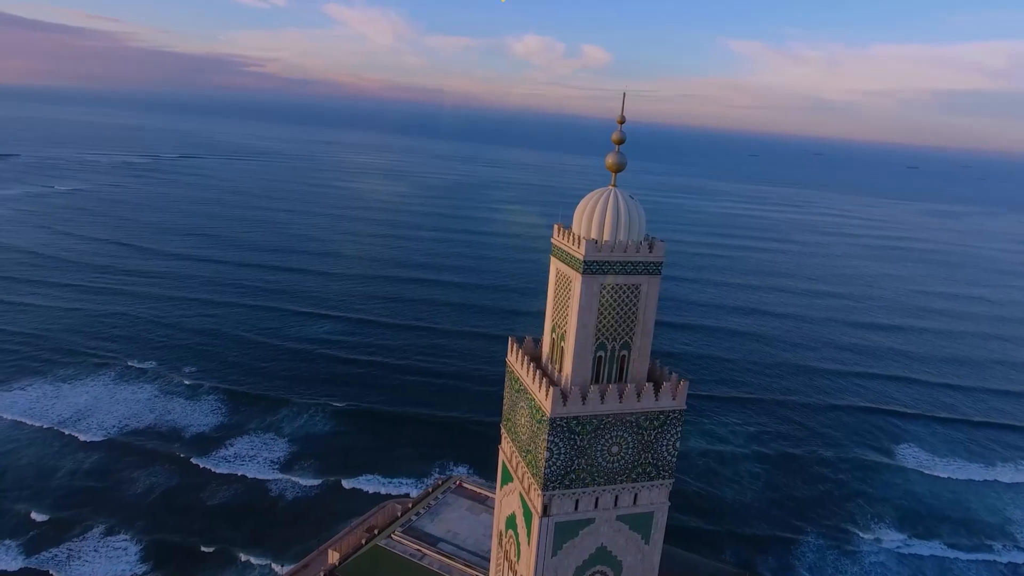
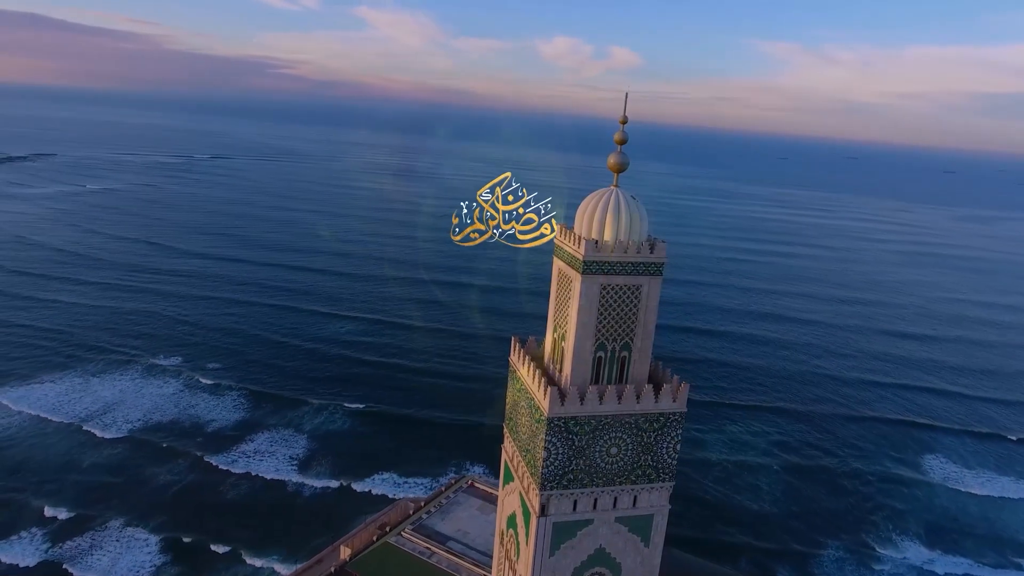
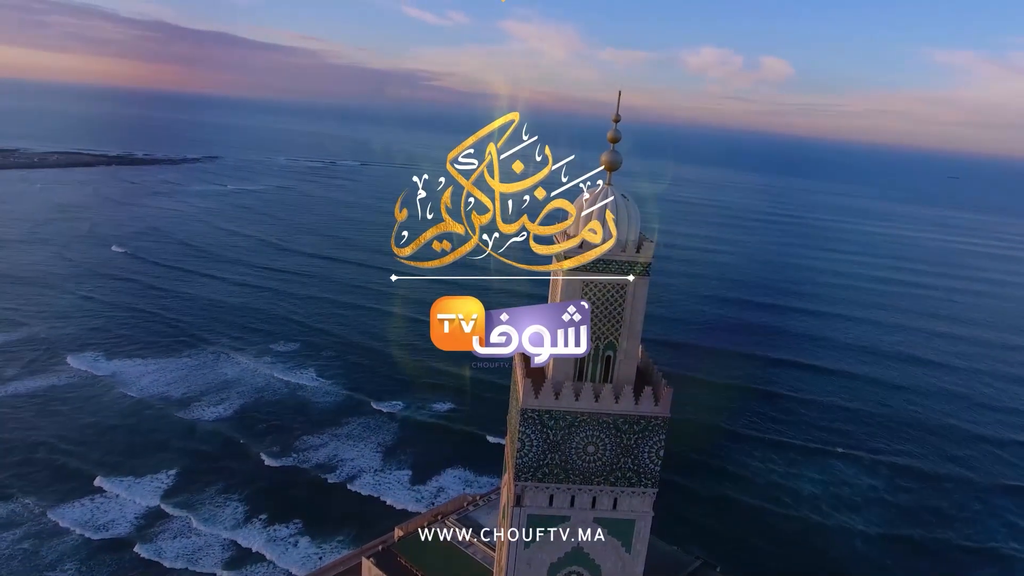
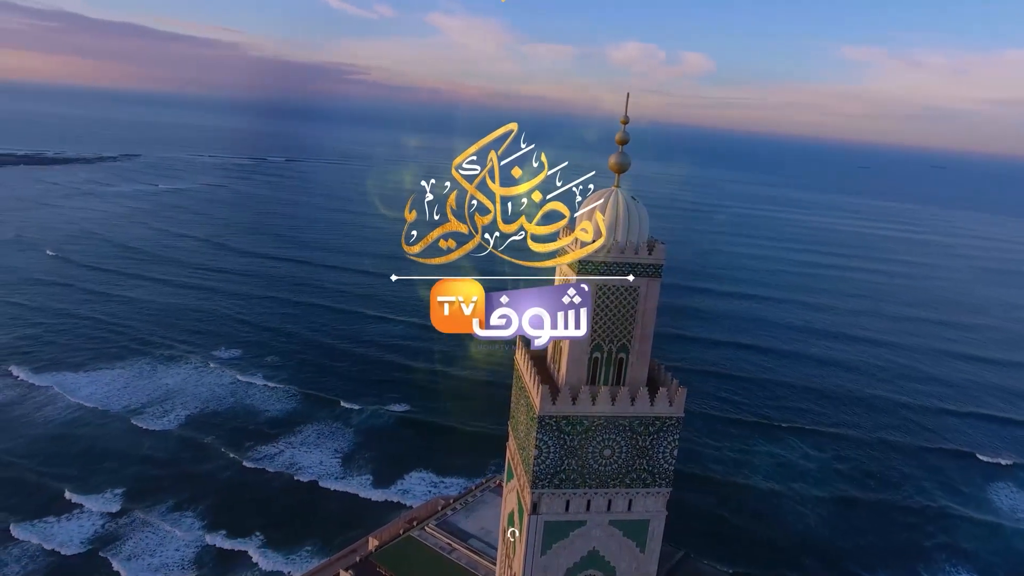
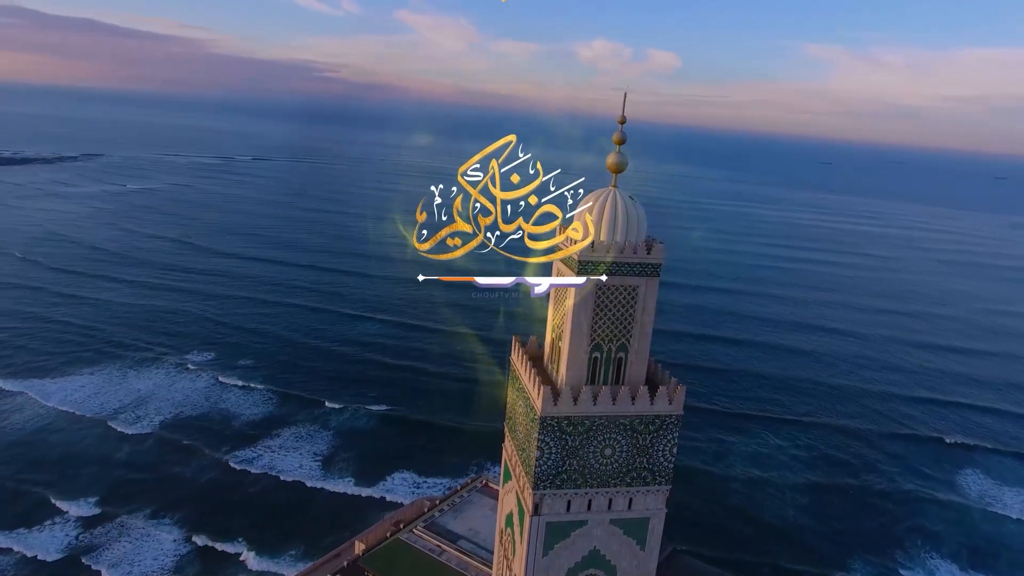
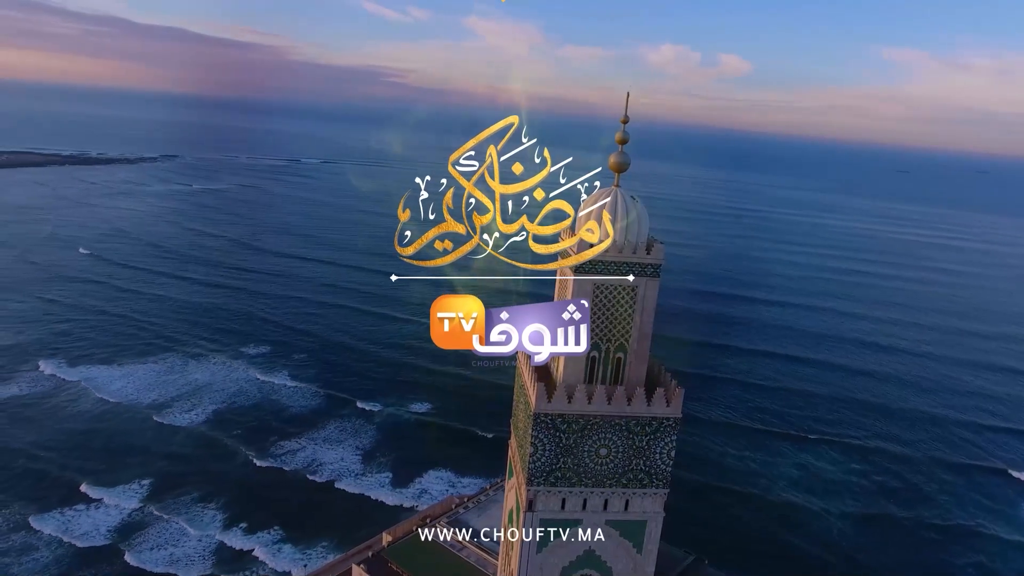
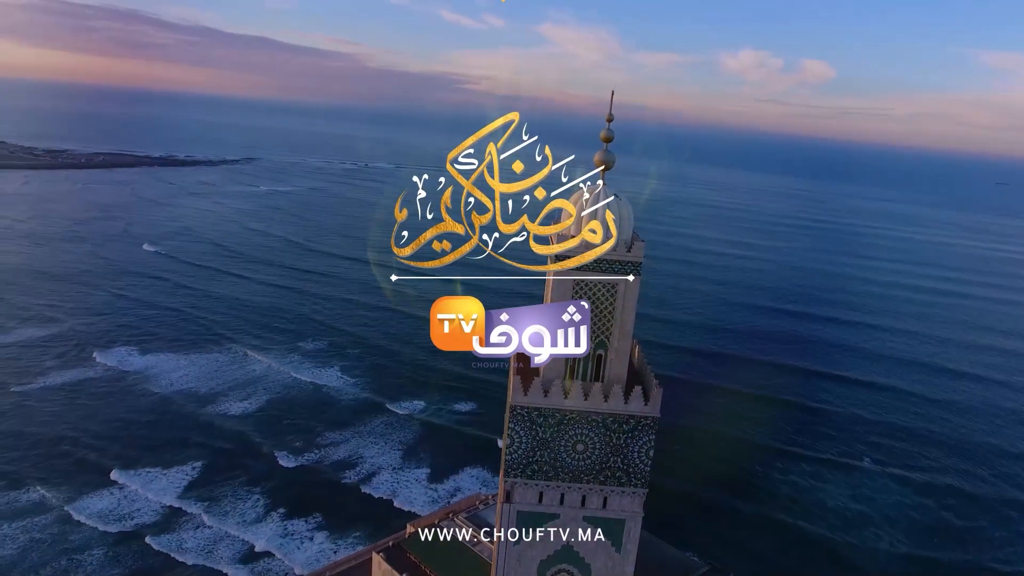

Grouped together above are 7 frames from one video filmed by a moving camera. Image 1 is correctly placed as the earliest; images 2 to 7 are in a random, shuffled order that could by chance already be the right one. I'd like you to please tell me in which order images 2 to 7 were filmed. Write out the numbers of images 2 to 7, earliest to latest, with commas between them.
2, 5, 4, 6, 3, 7
